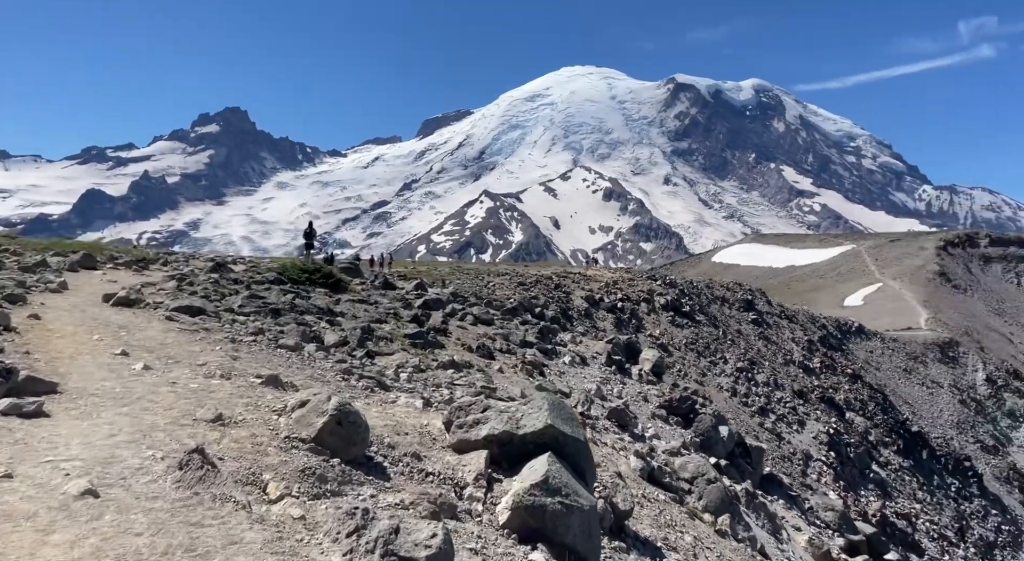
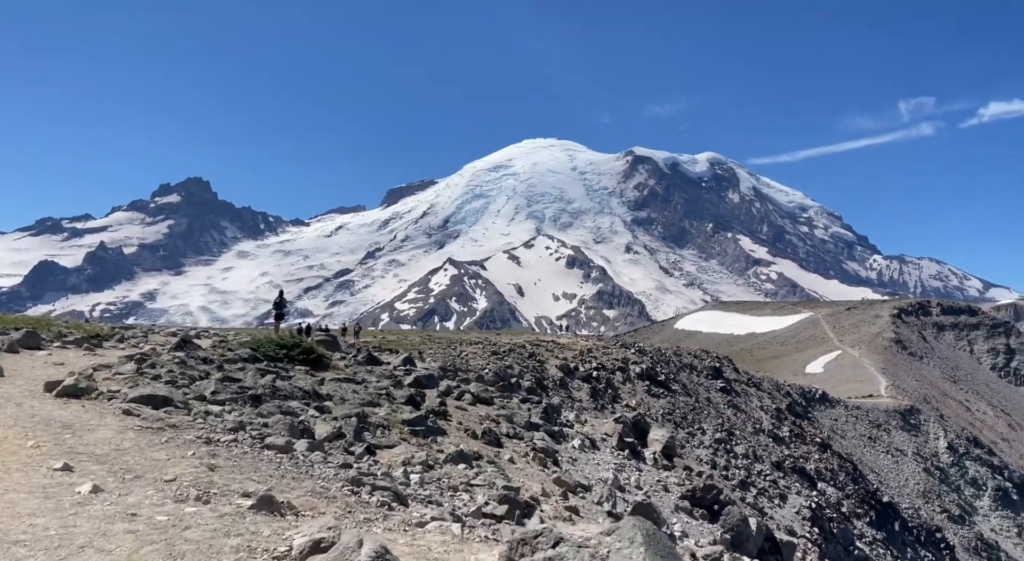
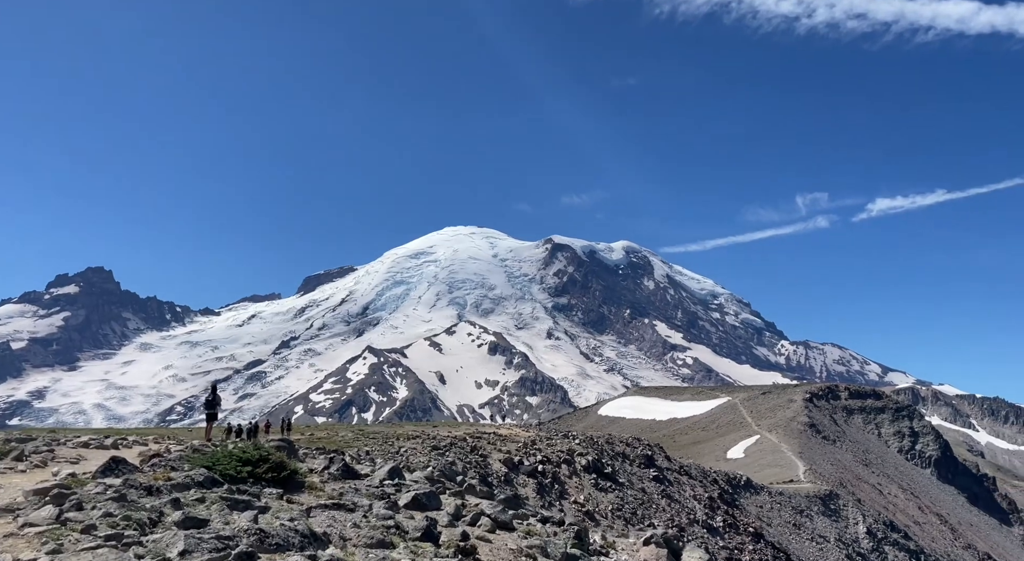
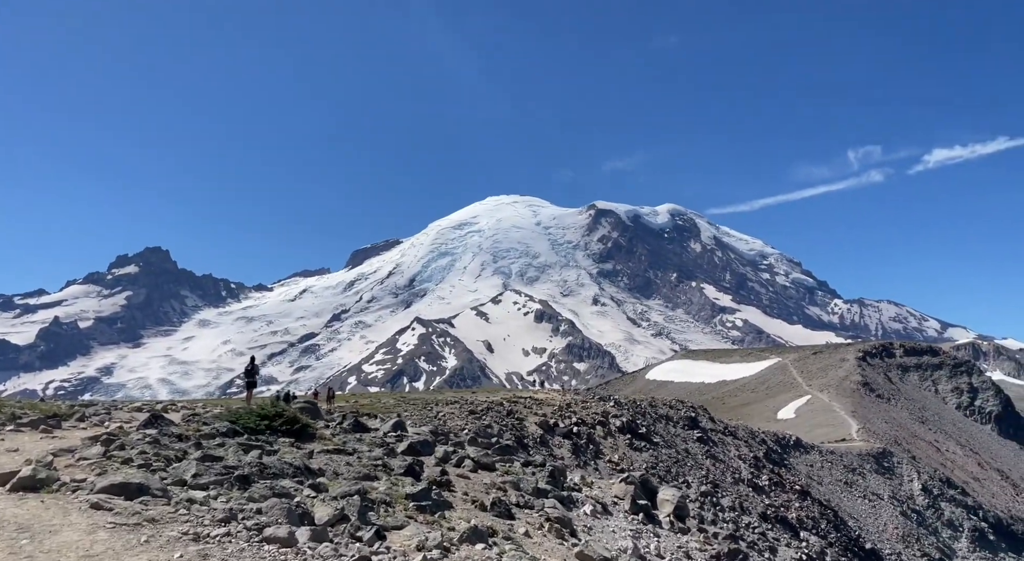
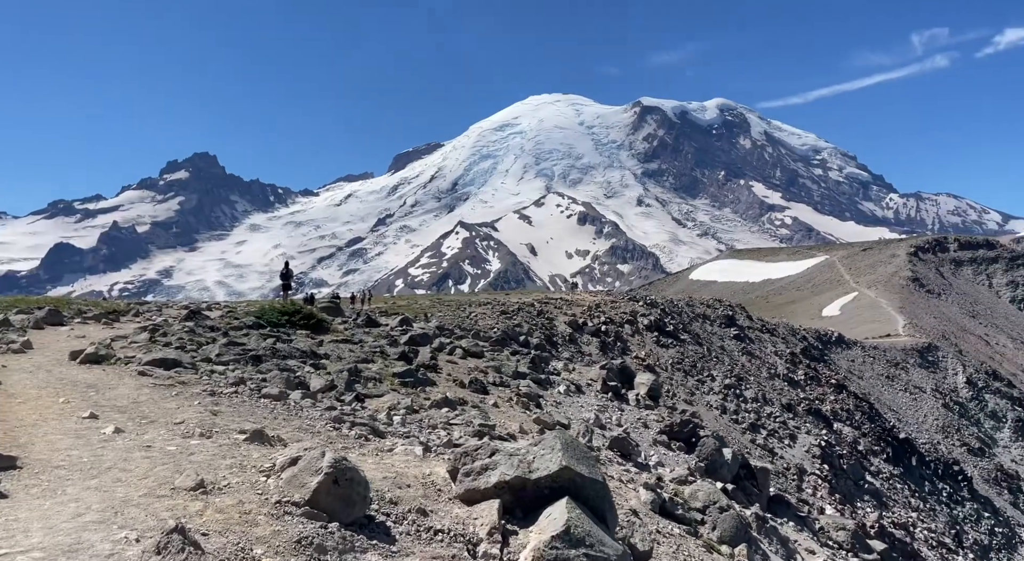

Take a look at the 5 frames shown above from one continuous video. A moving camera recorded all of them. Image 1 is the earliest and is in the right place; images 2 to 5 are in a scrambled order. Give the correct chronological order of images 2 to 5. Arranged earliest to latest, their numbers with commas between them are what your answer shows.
5, 2, 4, 3
